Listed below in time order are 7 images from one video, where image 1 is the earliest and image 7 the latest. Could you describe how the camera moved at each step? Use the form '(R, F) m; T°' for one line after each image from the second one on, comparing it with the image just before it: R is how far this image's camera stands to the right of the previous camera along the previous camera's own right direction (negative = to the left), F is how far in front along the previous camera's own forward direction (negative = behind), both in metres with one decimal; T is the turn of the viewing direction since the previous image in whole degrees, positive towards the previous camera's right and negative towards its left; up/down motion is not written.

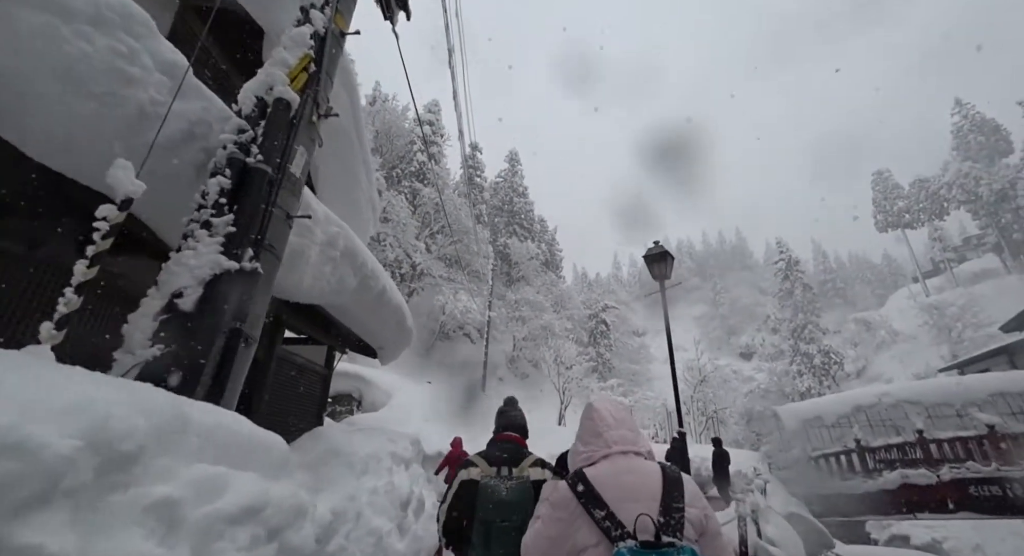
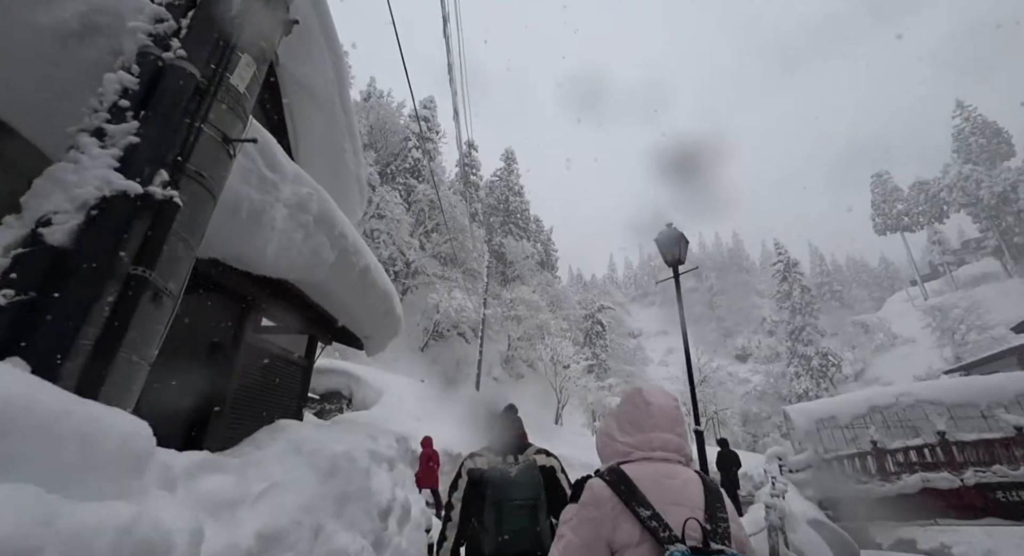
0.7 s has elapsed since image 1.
(0.0, +0.4) m; +1°
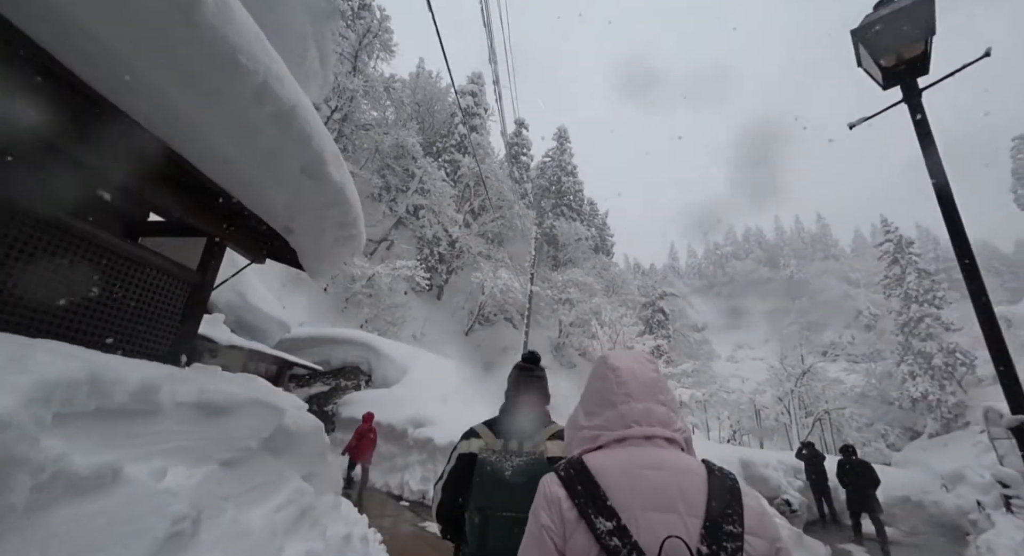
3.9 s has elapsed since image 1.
(+0.2, +2.3) m; -8°
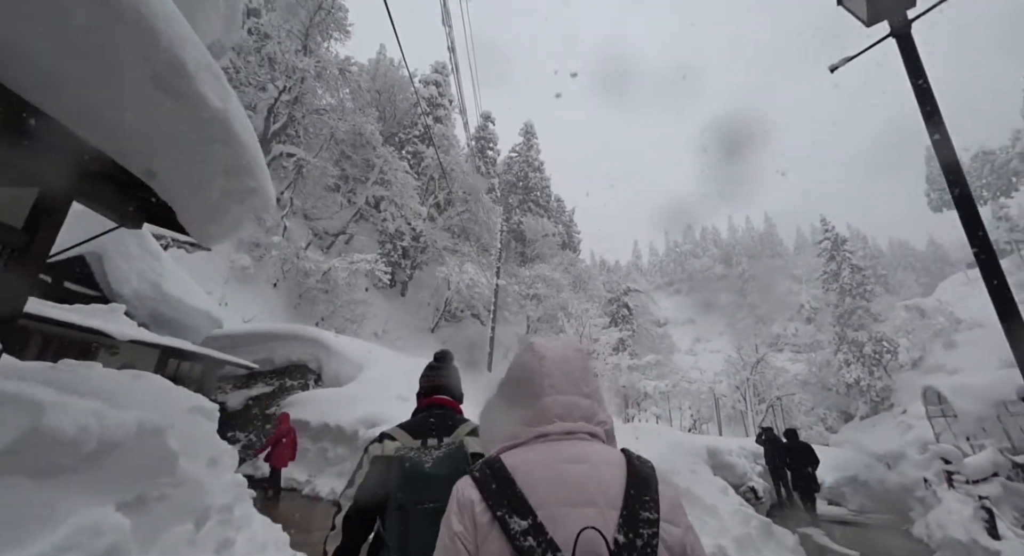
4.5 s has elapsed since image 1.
(0.0, +0.3) m; +5°
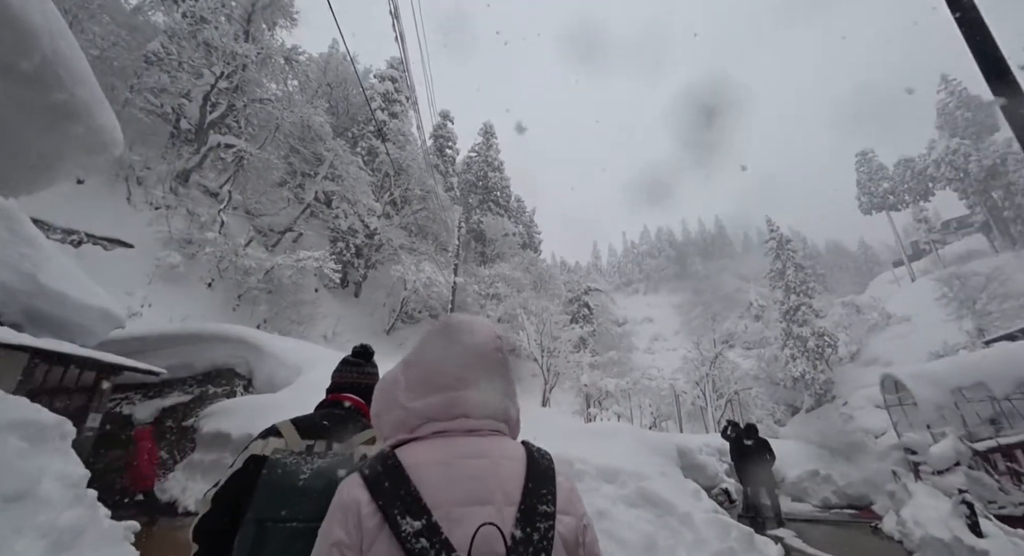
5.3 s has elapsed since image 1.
(+0.1, +0.5) m; +5°
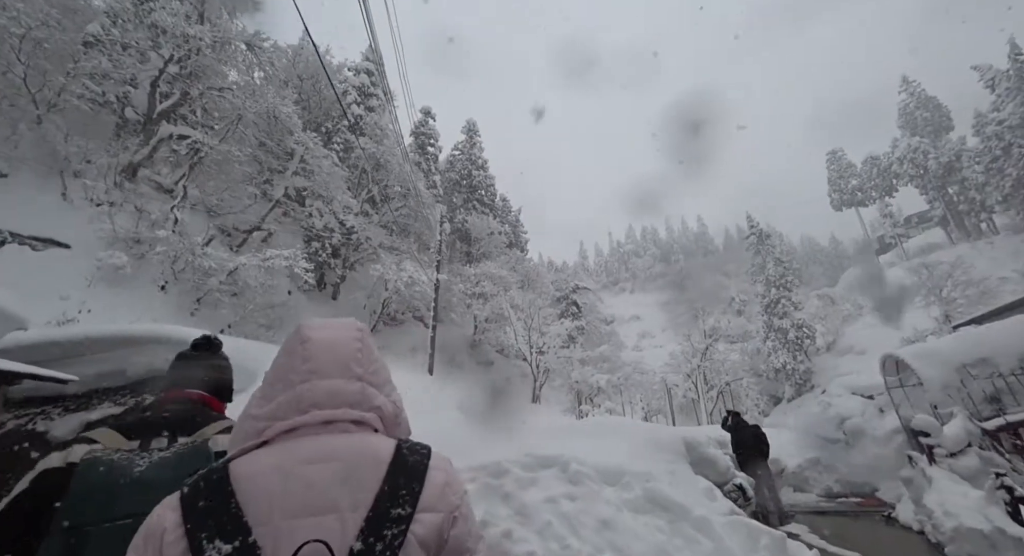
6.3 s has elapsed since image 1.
(0.0, +0.5) m; +2°
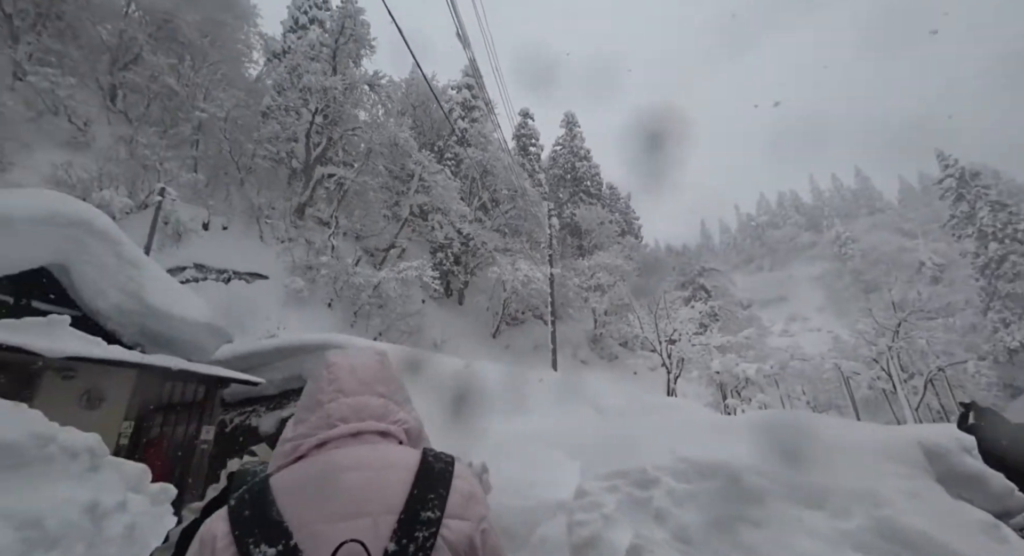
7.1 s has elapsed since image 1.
(-0.1, +0.5) m; -15°
